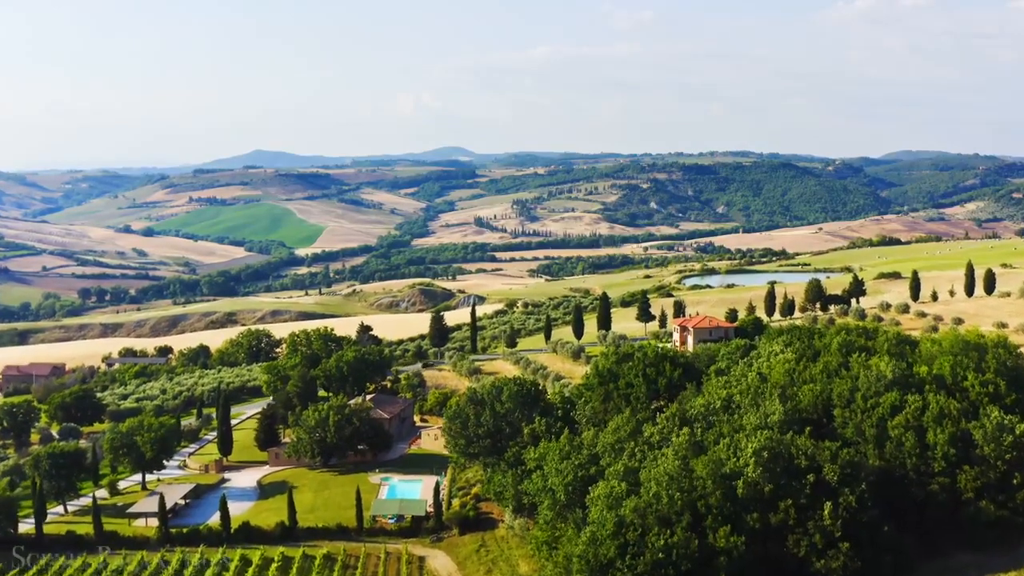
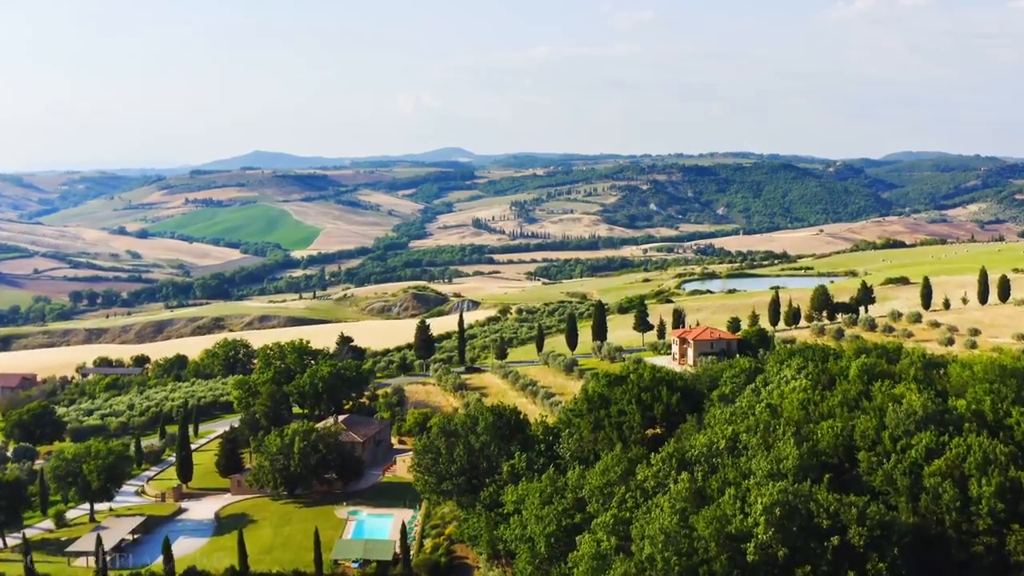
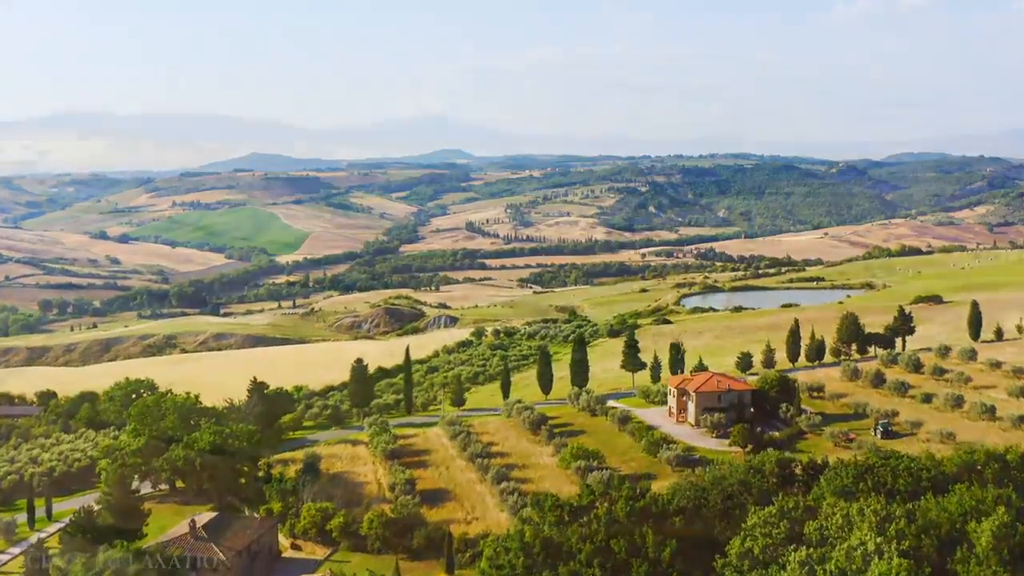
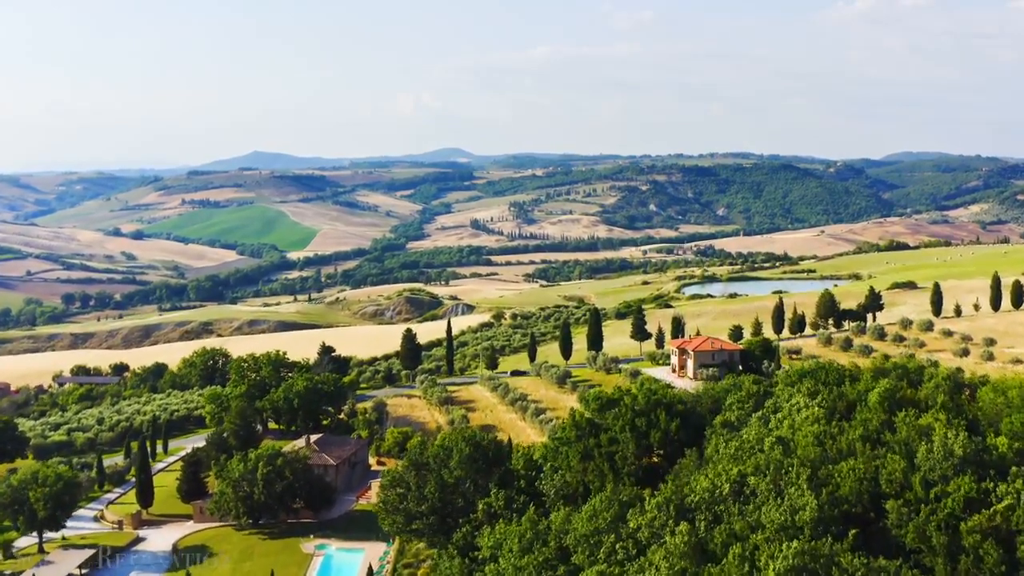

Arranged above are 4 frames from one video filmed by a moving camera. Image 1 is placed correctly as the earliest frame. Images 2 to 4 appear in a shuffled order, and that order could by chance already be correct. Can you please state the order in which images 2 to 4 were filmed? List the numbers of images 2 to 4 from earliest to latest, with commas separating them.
2, 4, 3
